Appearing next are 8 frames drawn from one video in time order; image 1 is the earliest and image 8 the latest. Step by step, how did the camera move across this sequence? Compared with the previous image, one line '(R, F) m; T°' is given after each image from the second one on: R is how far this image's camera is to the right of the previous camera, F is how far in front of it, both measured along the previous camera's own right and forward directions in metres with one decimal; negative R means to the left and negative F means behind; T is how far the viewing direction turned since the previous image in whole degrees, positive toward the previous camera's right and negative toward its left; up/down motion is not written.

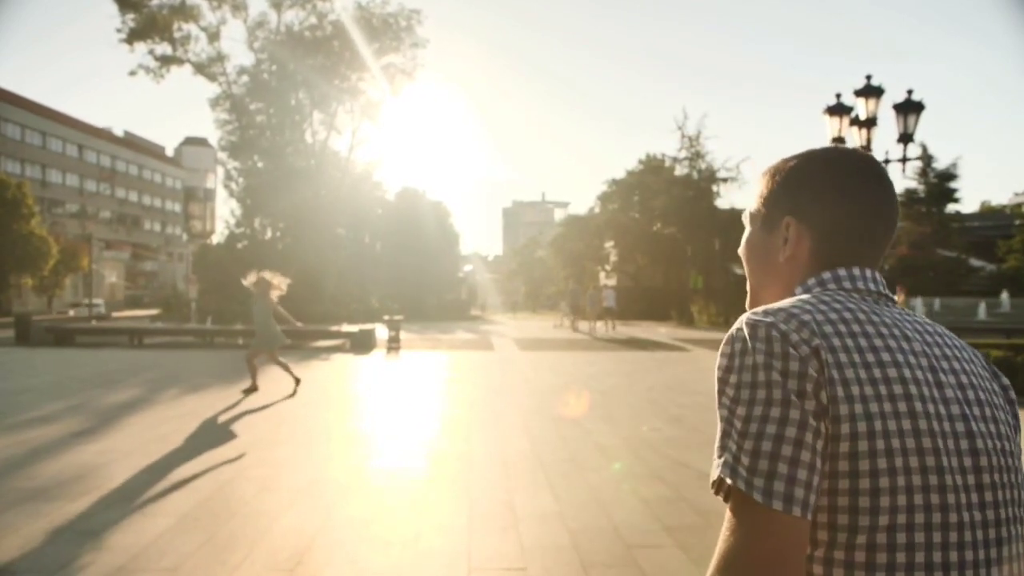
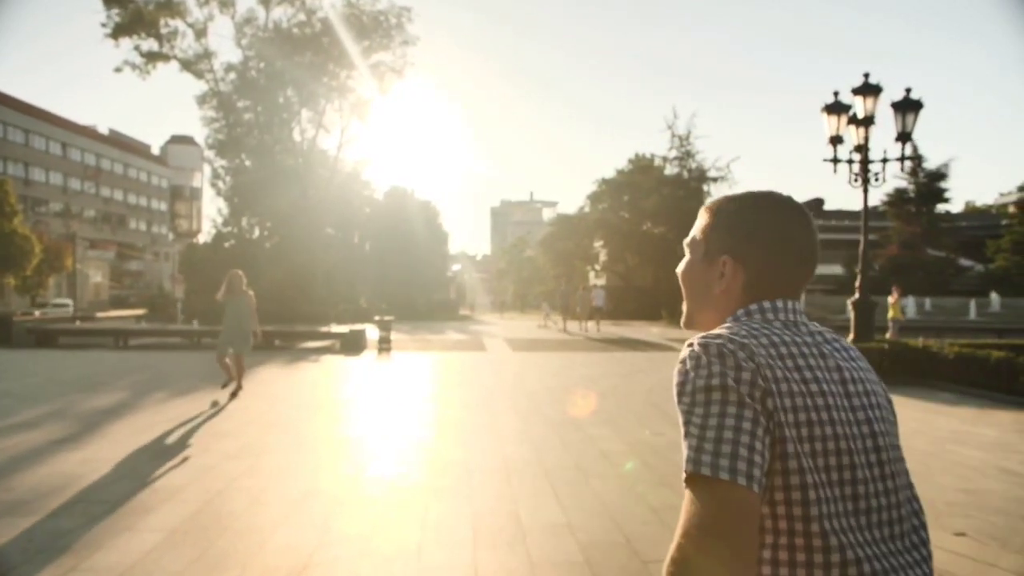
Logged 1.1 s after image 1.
(-0.1, +0.3) m; +1°
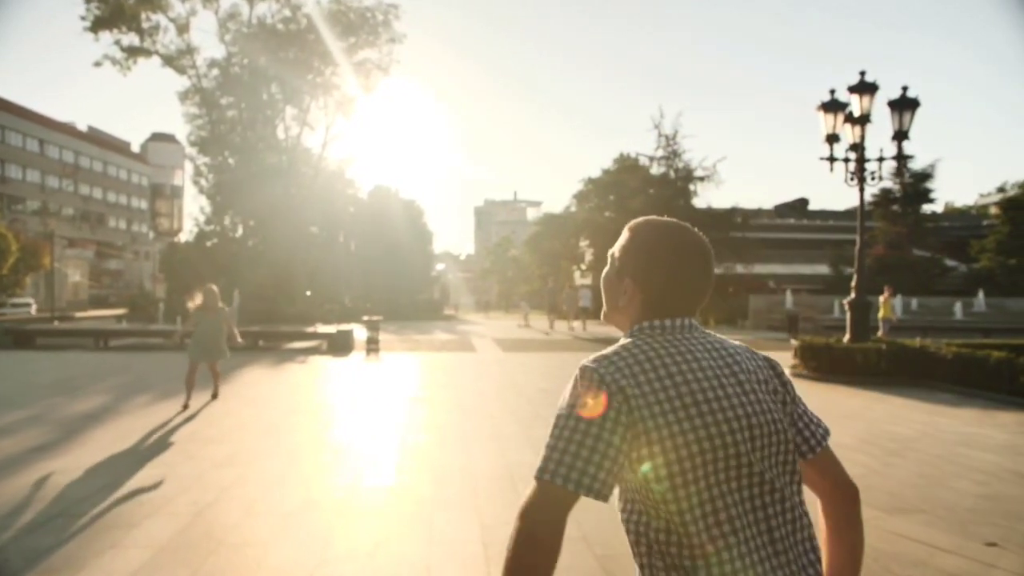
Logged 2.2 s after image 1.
(-0.2, +0.3) m; +1°
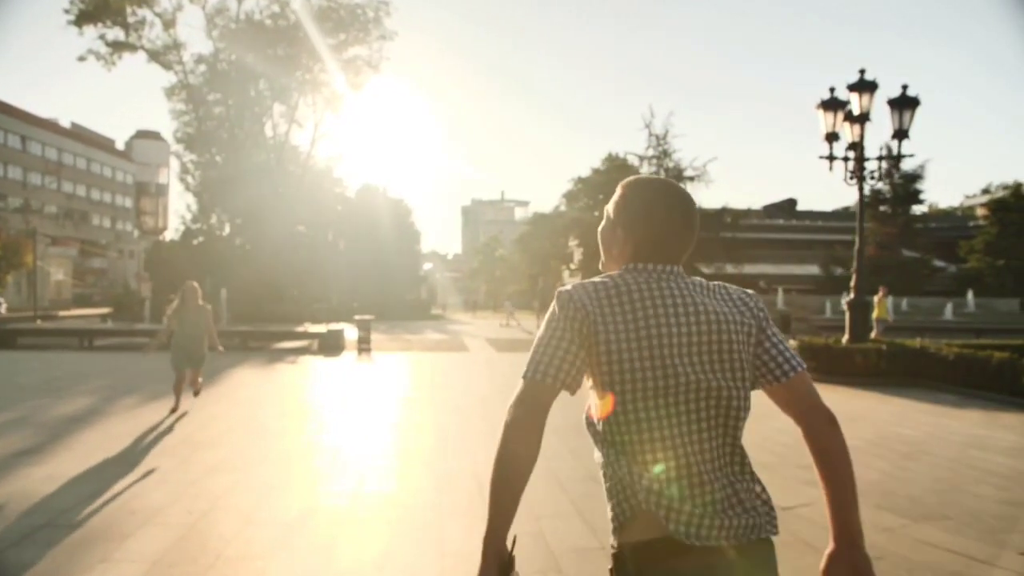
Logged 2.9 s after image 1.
(-0.2, +0.3) m; +1°
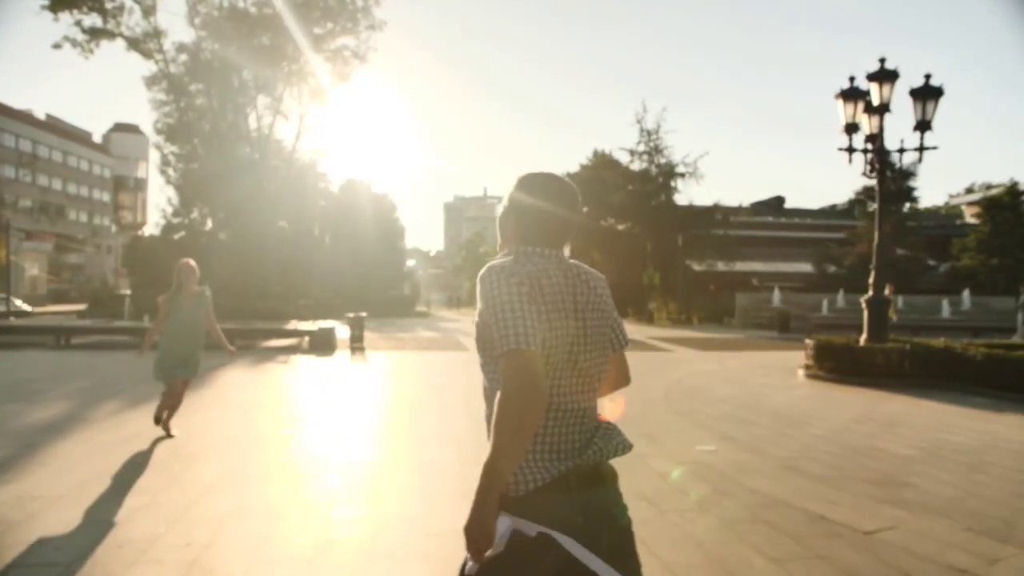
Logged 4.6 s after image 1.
(-0.4, +0.9) m; +1°
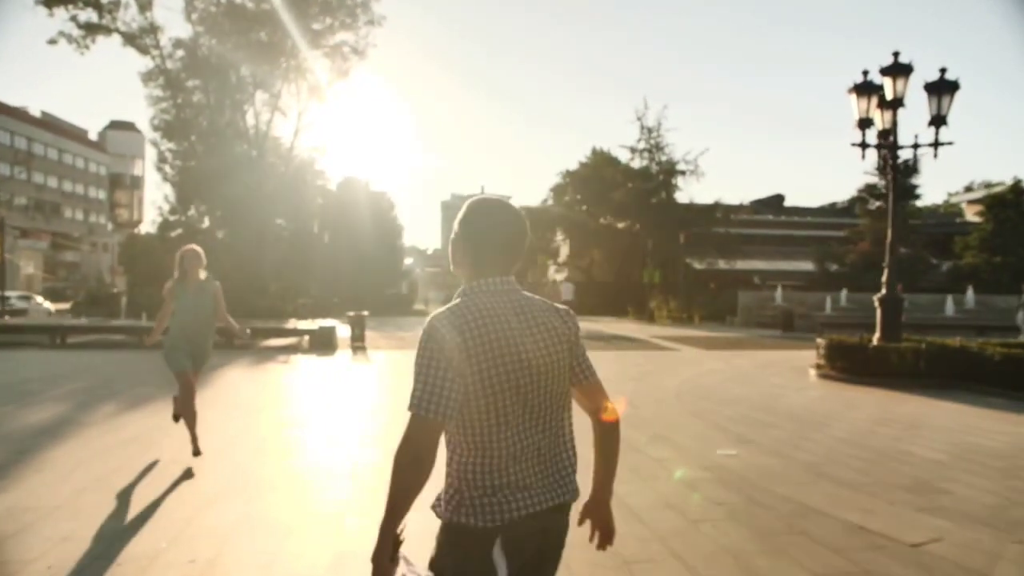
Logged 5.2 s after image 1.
(-0.2, +0.3) m; 0°
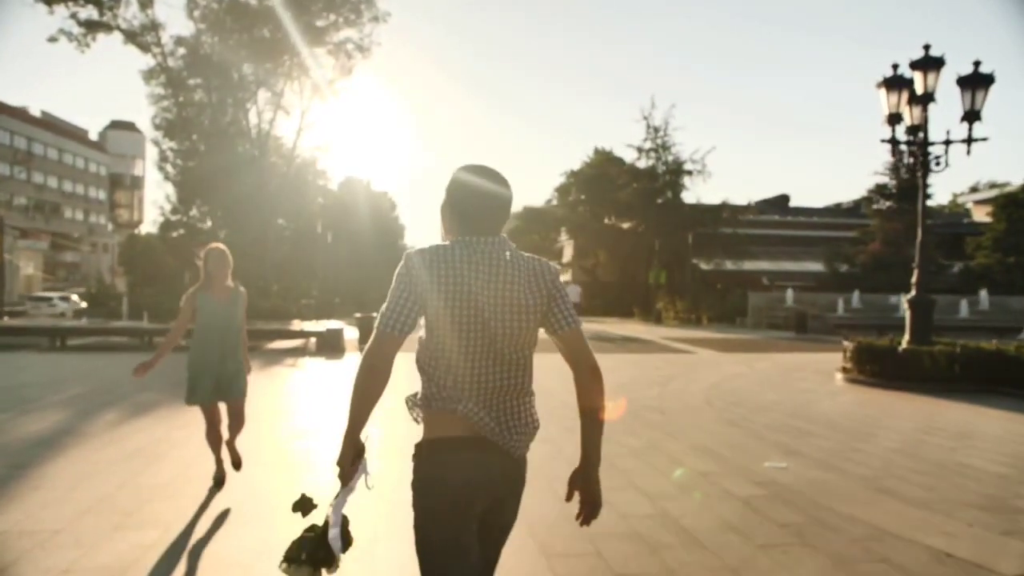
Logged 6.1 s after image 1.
(-0.3, +0.6) m; 0°
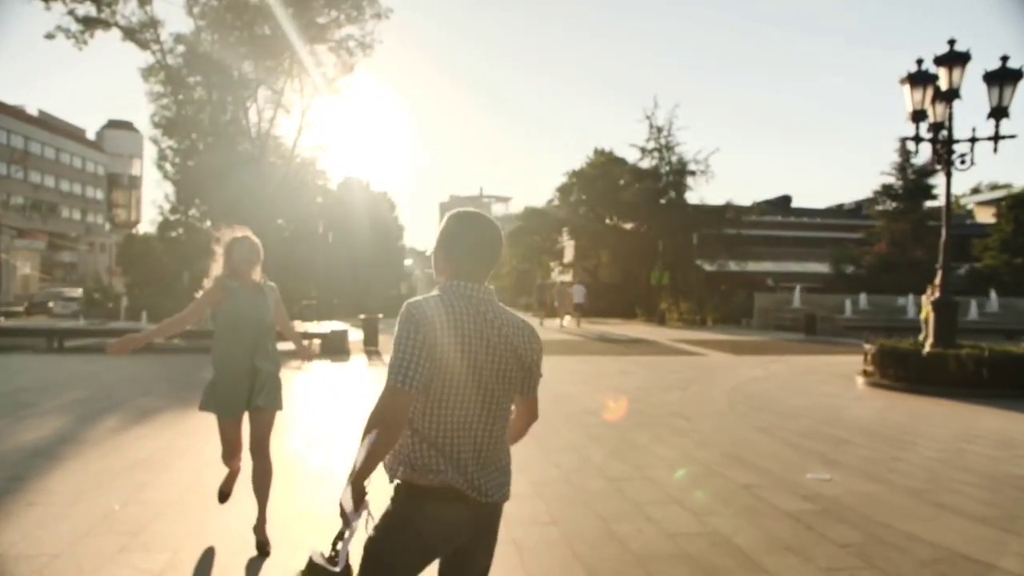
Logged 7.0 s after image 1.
(-0.2, +0.5) m; 0°
